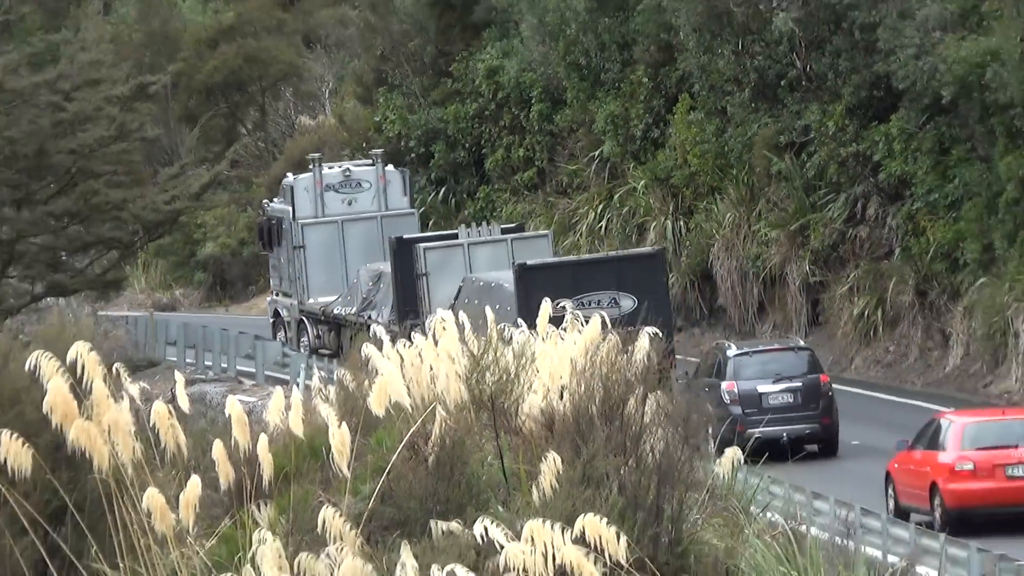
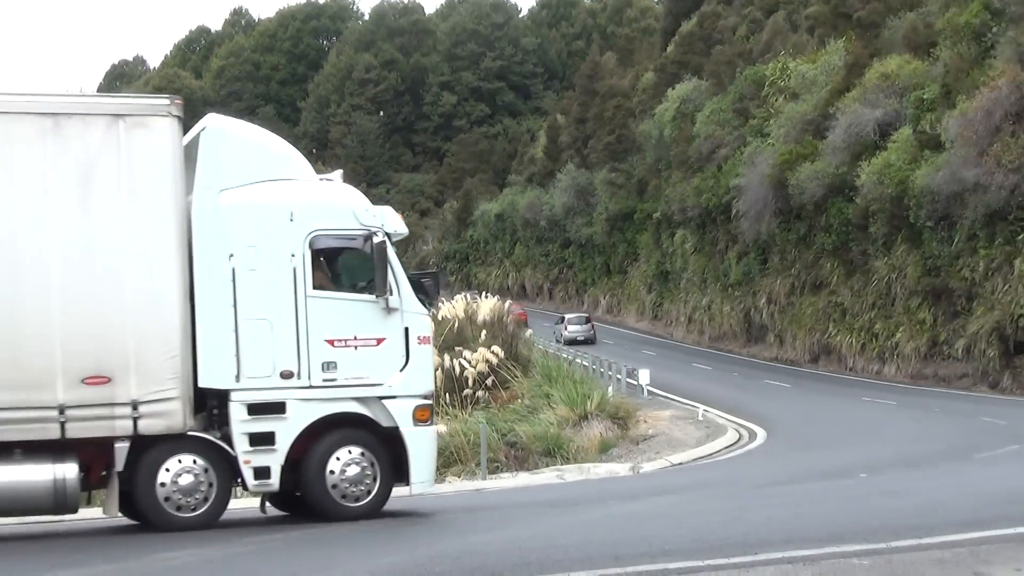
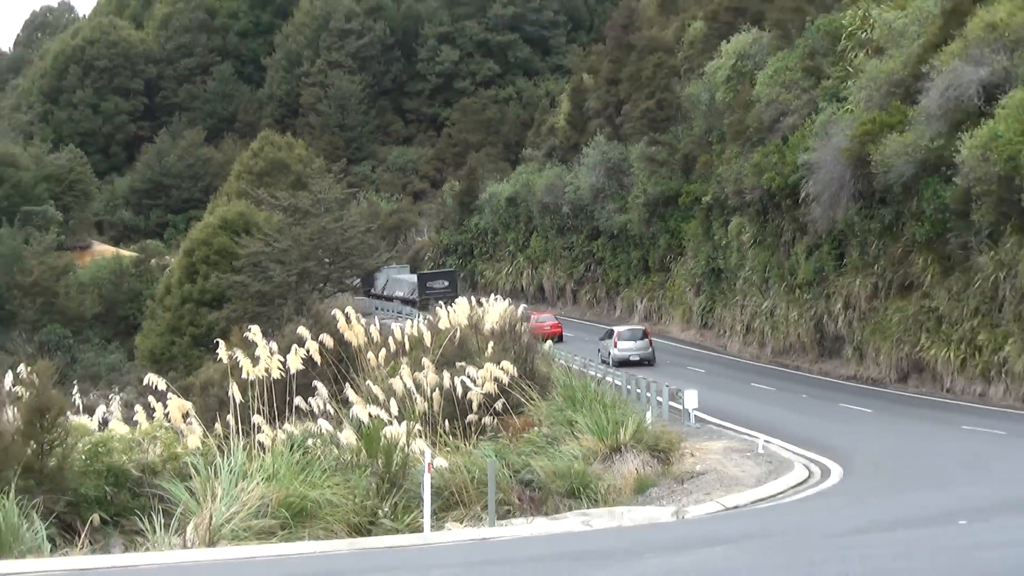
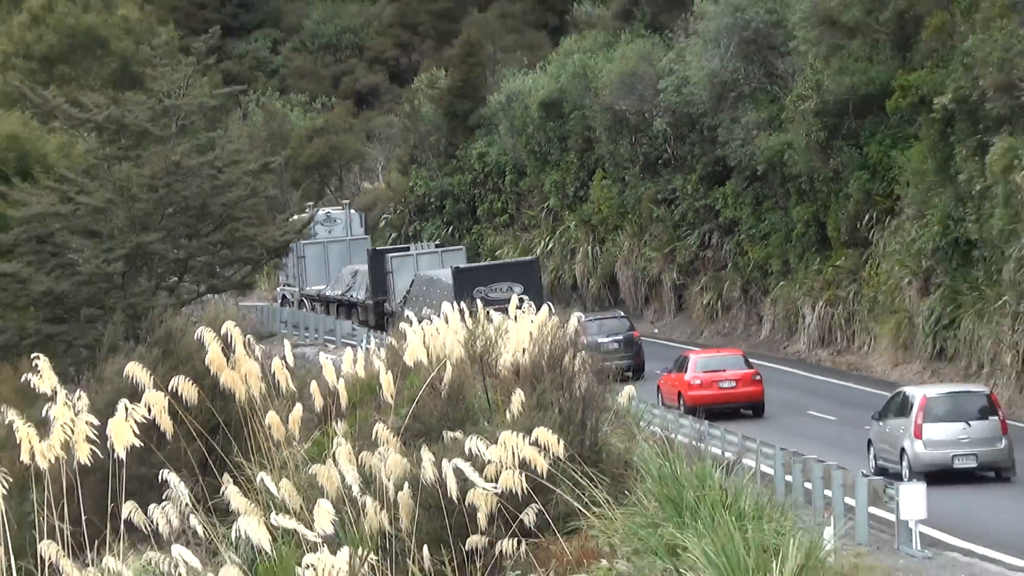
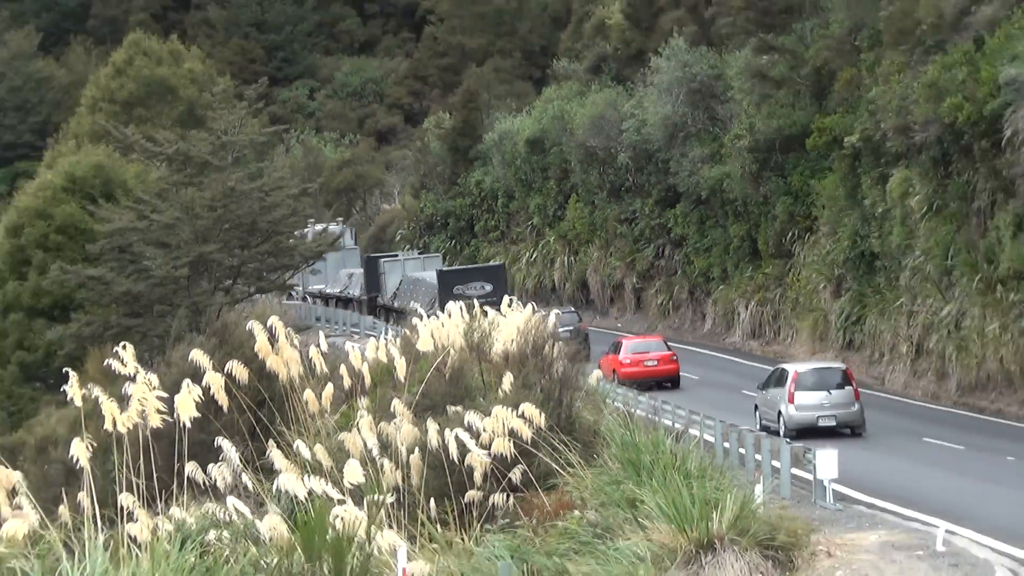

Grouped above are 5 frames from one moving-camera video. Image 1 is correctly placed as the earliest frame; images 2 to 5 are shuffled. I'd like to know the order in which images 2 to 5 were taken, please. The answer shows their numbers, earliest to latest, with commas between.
4, 5, 3, 2
